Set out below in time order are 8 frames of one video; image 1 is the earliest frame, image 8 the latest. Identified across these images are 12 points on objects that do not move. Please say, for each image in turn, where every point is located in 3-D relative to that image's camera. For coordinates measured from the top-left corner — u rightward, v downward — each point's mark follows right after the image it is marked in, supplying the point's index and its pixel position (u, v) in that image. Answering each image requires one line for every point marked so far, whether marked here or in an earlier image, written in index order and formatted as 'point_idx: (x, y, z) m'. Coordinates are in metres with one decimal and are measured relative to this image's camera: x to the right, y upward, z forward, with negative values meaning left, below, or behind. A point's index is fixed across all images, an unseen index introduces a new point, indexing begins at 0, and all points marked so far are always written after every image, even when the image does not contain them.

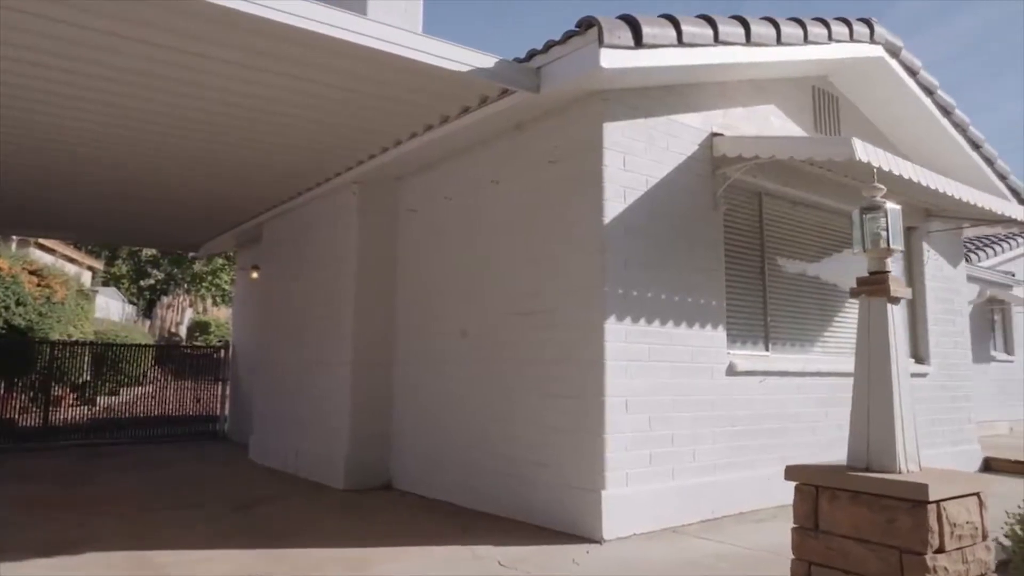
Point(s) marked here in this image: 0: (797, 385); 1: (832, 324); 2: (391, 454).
0: (+2.9, -1.0, +7.6) m
1: (+3.6, -0.4, +8.5) m
2: (-1.3, -1.8, +8.1) m
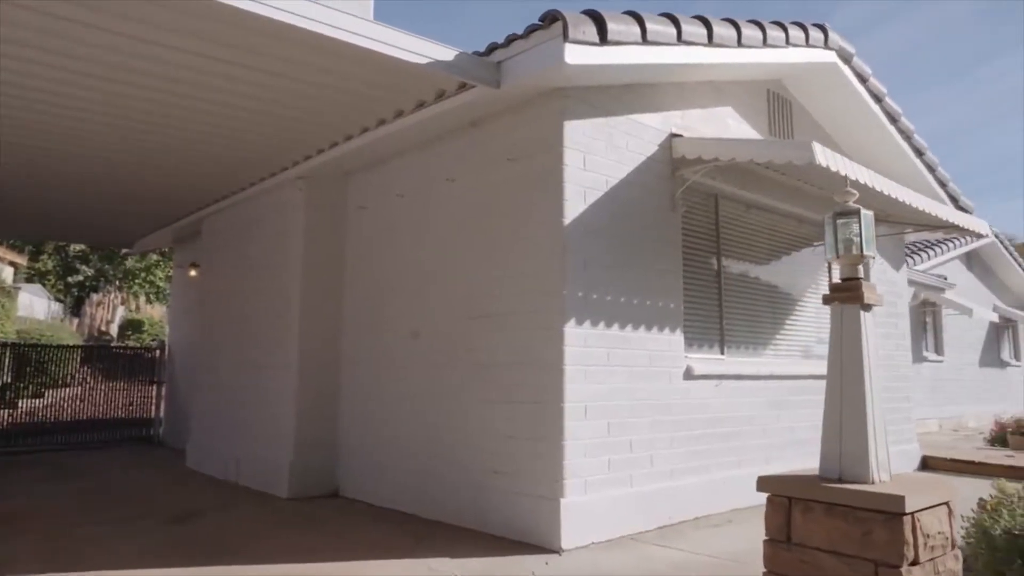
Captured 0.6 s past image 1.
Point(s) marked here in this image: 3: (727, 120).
0: (+2.4, -1.0, +7.6) m
1: (+3.1, -0.5, +8.5) m
2: (-1.8, -1.8, +7.8) m
3: (+2.2, +1.7, +7.6) m
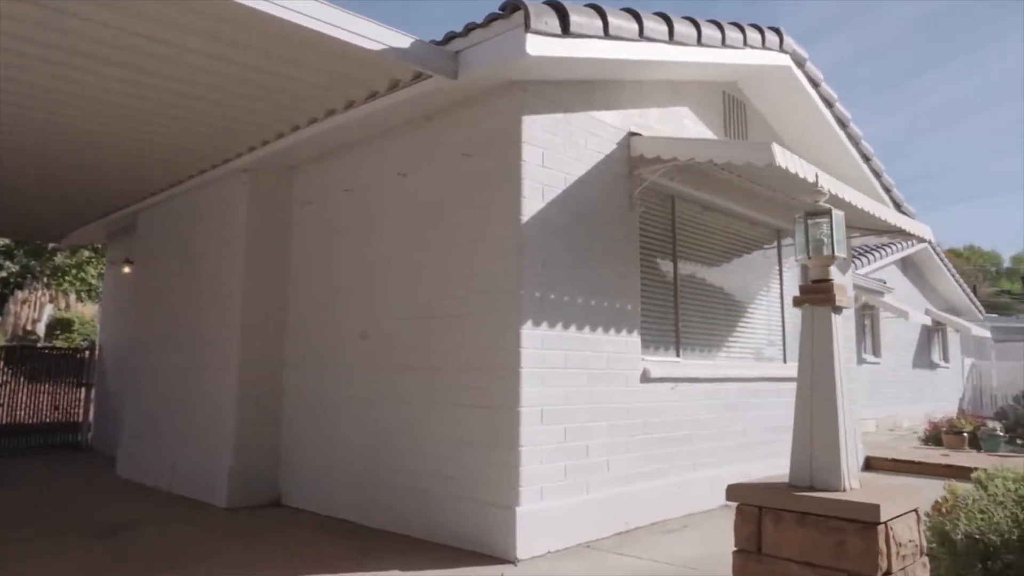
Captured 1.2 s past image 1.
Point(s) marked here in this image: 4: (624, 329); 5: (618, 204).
0: (+1.9, -1.0, +7.5) m
1: (+2.5, -0.5, +8.5) m
2: (-2.3, -1.8, +7.4) m
3: (+1.7, +1.7, +7.6) m
4: (+1.0, -0.4, +6.5) m
5: (+0.9, +0.7, +6.6) m
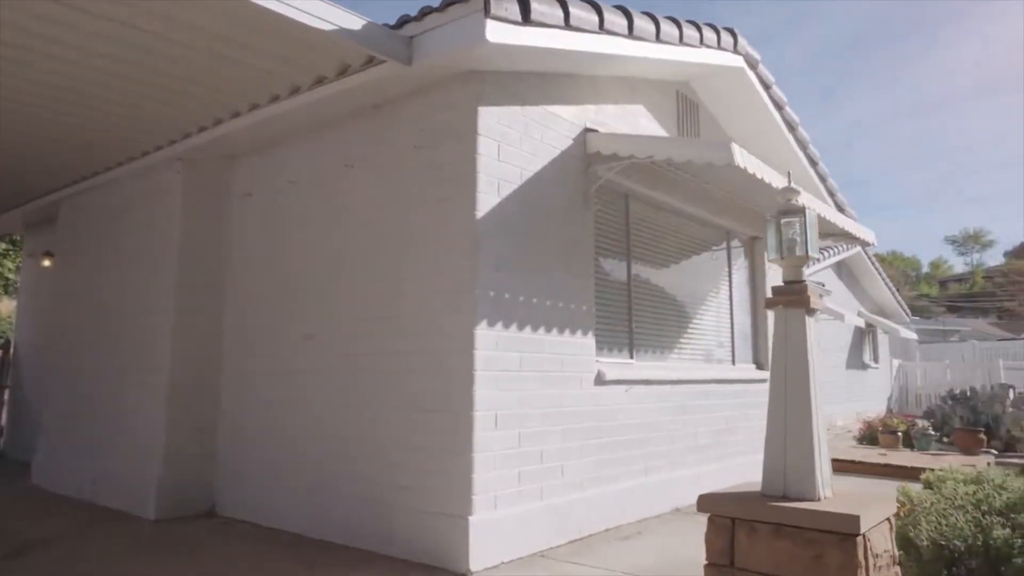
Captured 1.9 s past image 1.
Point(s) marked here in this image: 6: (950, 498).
0: (+1.4, -1.0, +7.4) m
1: (+2.0, -0.5, +8.5) m
2: (-2.8, -1.8, +7.0) m
3: (+1.3, +1.7, +7.5) m
4: (+0.6, -0.4, +6.3) m
5: (+0.5, +0.7, +6.4) m
6: (+2.7, -1.3, +4.6) m
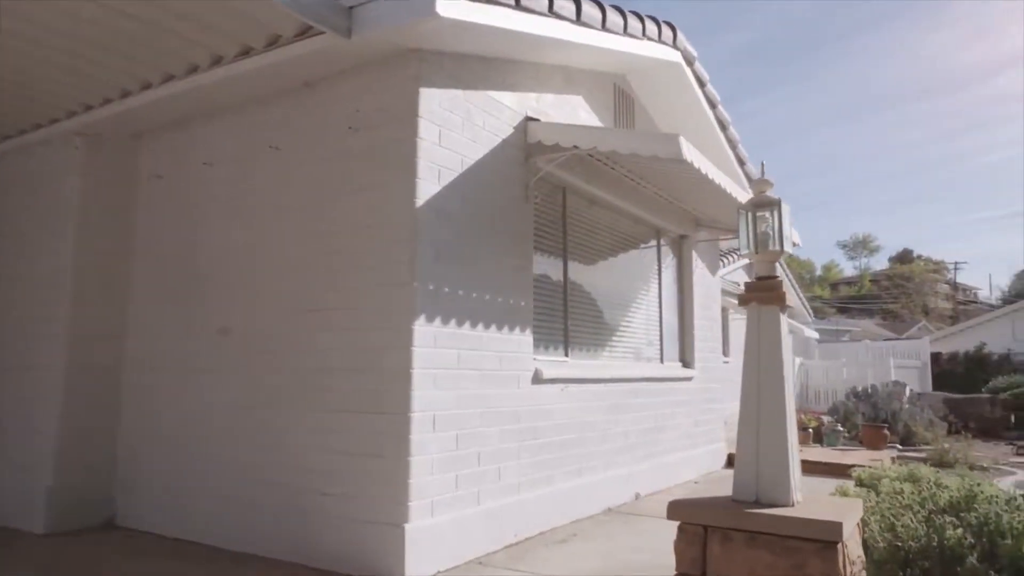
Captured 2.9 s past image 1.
0: (+0.8, -1.0, +7.3) m
1: (+1.2, -0.5, +8.4) m
2: (-3.4, -1.7, +6.4) m
3: (+0.6, +1.7, +7.3) m
4: (0.0, -0.3, +6.0) m
5: (0.0, +0.8, +6.2) m
6: (+2.3, -1.3, +4.6) m
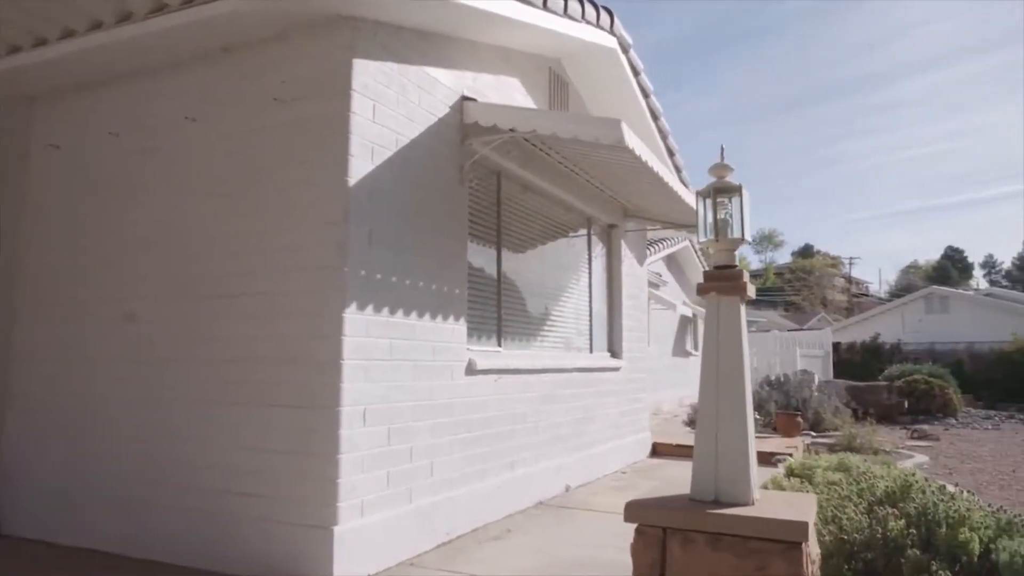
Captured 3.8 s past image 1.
0: (+0.1, -0.9, +7.1) m
1: (+0.4, -0.3, +8.2) m
2: (-3.9, -1.5, +5.8) m
3: (0.0, +1.8, +7.1) m
4: (-0.5, -0.2, +5.8) m
5: (-0.5, +0.9, +5.9) m
6: (+2.0, -1.2, +4.6) m
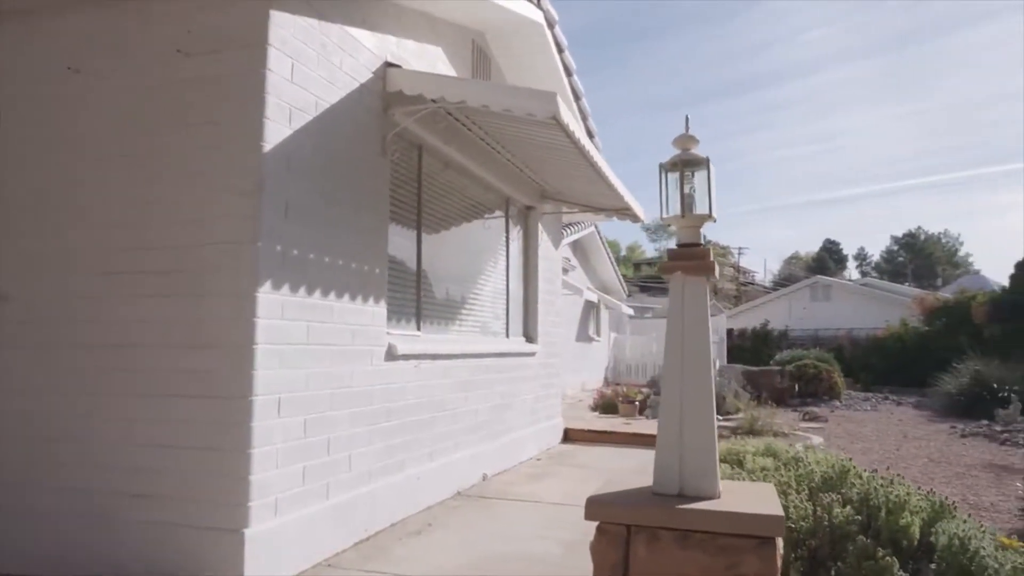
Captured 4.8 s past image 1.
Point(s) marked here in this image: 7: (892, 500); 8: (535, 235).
0: (-0.6, -0.7, +6.8) m
1: (-0.5, -0.1, +7.9) m
2: (-4.4, -1.3, +4.9) m
3: (-0.7, +2.0, +6.7) m
4: (-1.0, -0.1, +5.4) m
5: (-1.0, +1.0, +5.5) m
6: (+1.5, -1.1, +4.6) m
7: (+1.9, -1.1, +3.7) m
8: (+0.3, +0.7, +10.0) m
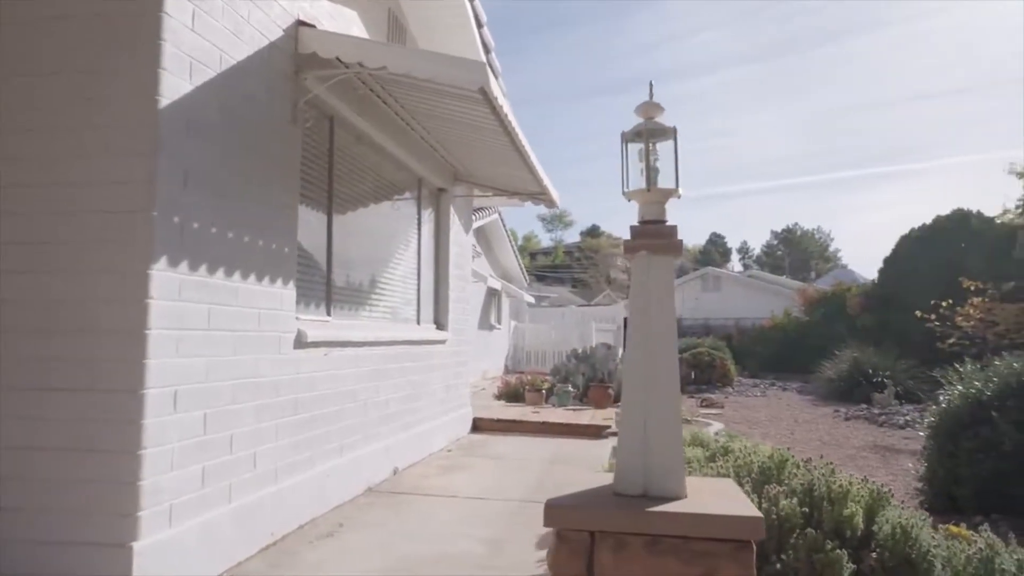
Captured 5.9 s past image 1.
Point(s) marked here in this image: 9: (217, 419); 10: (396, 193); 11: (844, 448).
0: (-1.3, -0.6, +6.3) m
1: (-1.3, 0.0, +7.5) m
2: (-4.8, -1.2, +4.0) m
3: (-1.3, +2.1, +6.2) m
4: (-1.5, +0.1, +4.9) m
5: (-1.5, +1.2, +5.0) m
6: (+1.1, -1.1, +4.5) m
7: (+1.6, -1.0, +3.7) m
8: (-0.8, +0.9, +9.6) m
9: (-1.6, -0.7, +4.2) m
10: (-1.2, +1.0, +8.1) m
11: (+5.3, -2.5, +11.9) m
